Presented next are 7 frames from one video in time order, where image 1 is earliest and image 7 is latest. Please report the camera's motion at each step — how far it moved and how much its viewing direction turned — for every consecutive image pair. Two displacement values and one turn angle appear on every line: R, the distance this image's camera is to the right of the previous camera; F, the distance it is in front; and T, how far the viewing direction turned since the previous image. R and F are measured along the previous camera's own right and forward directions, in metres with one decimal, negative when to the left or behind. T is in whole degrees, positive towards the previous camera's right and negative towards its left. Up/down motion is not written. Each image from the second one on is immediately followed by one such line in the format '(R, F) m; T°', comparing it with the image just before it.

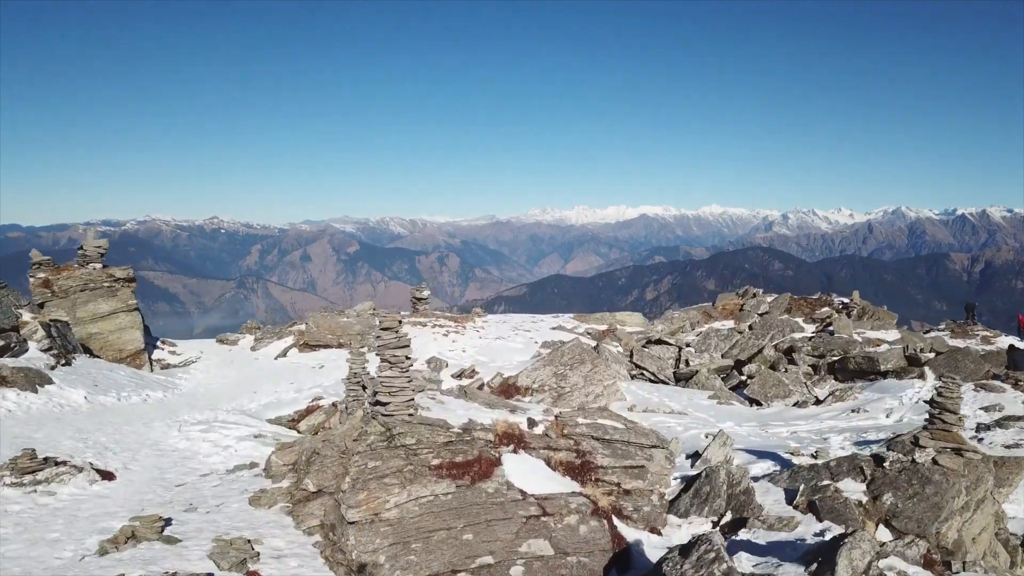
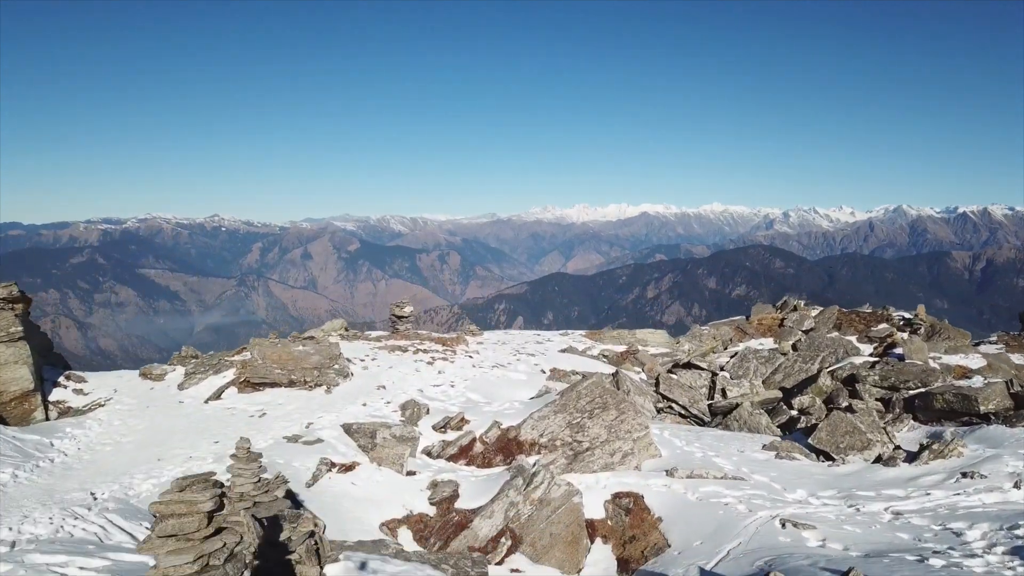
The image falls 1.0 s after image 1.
(0.0, +8.9) m; 0°
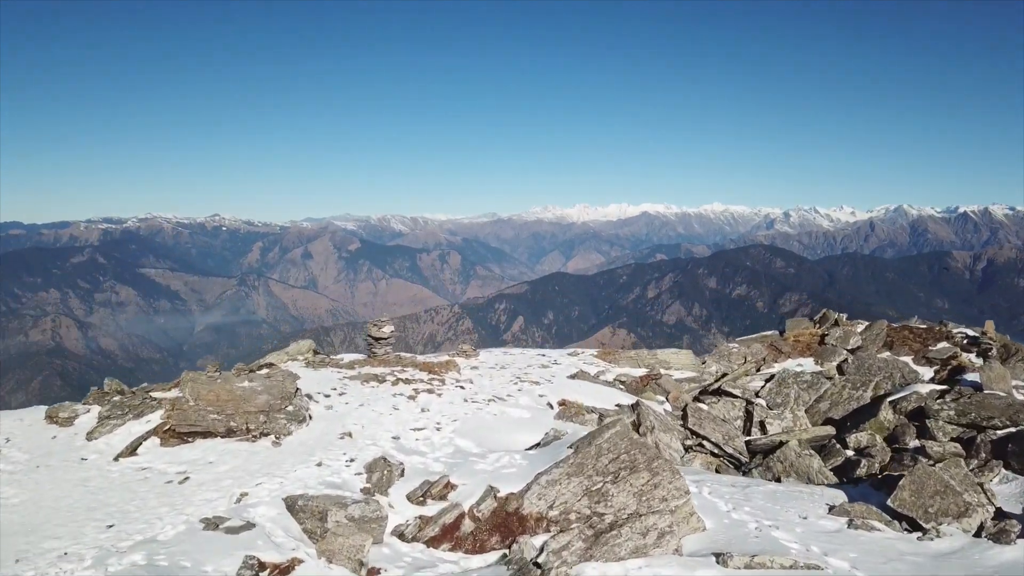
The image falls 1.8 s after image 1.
(0.0, +6.8) m; 0°
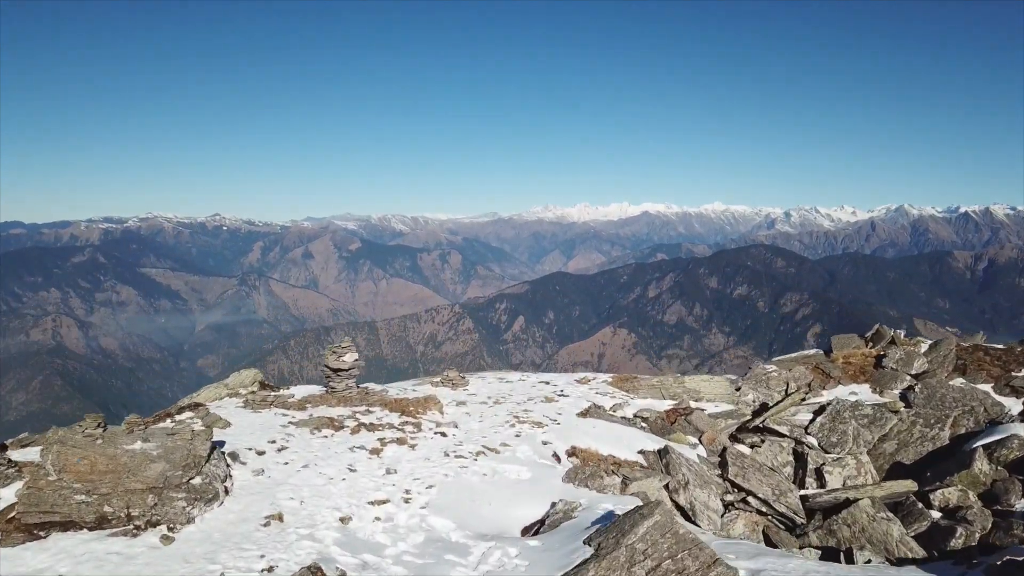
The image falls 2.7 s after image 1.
(+0.2, +7.2) m; 0°
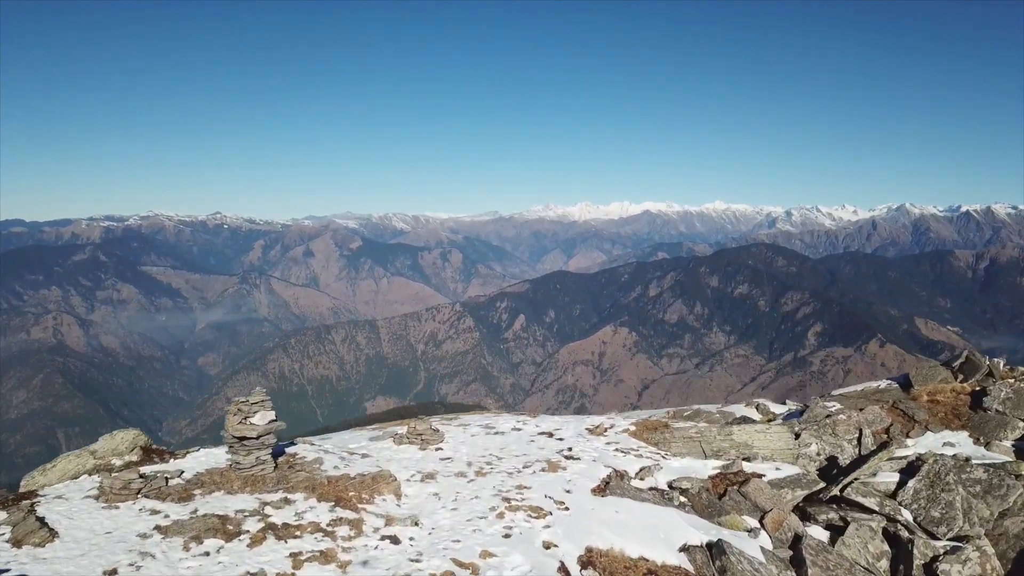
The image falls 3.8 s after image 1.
(+0.5, +8.6) m; 0°
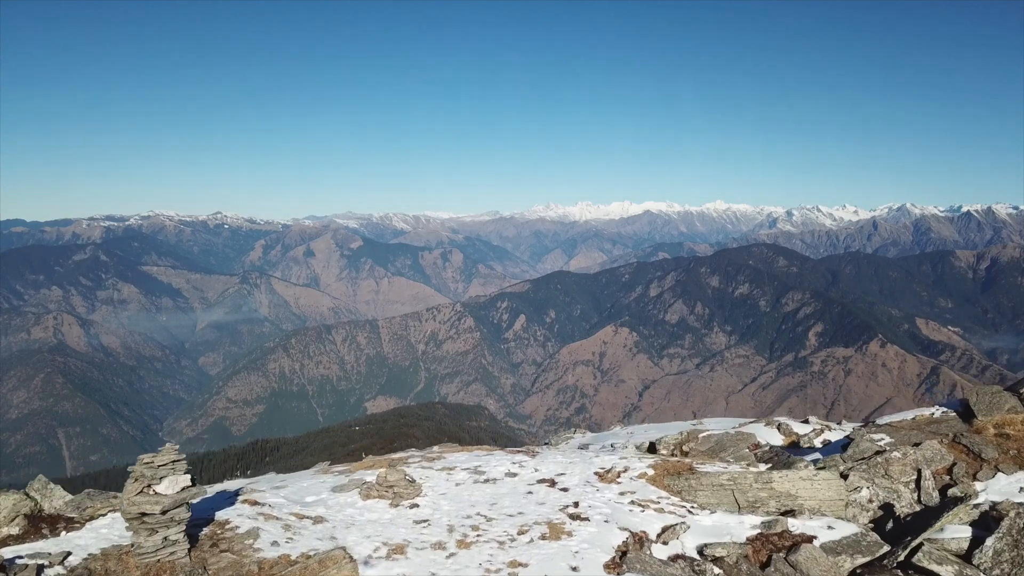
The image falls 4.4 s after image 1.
(-1.1, +1.0) m; 0°
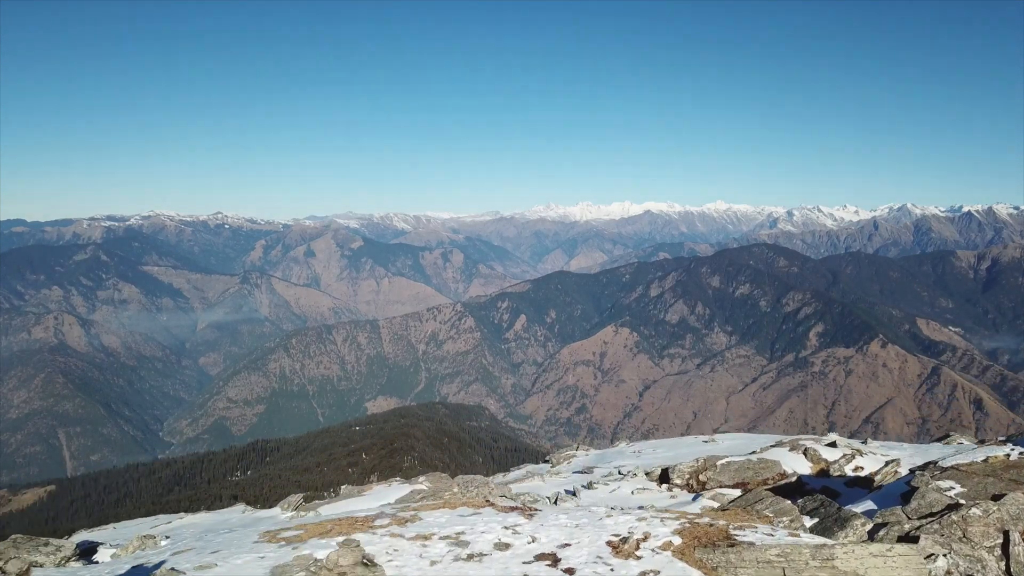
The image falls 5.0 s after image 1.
(-0.7, +2.3) m; 0°
